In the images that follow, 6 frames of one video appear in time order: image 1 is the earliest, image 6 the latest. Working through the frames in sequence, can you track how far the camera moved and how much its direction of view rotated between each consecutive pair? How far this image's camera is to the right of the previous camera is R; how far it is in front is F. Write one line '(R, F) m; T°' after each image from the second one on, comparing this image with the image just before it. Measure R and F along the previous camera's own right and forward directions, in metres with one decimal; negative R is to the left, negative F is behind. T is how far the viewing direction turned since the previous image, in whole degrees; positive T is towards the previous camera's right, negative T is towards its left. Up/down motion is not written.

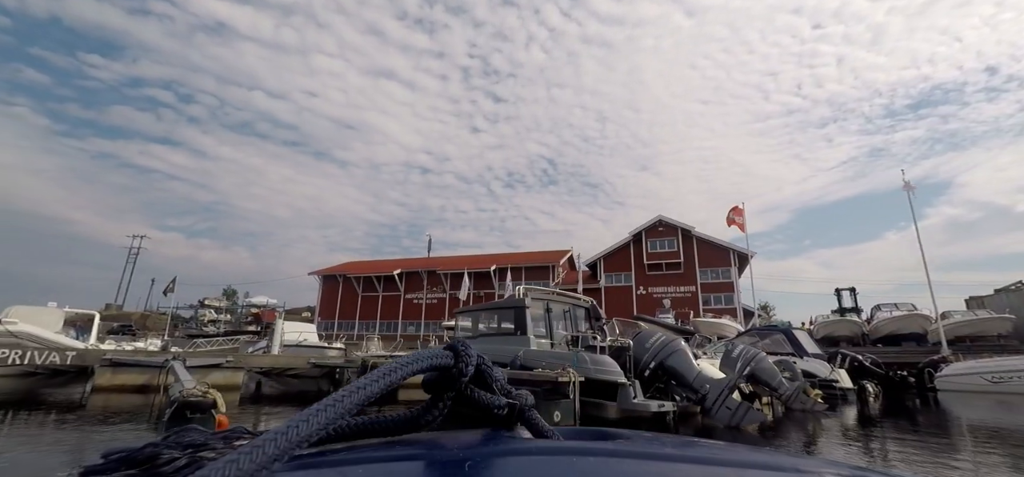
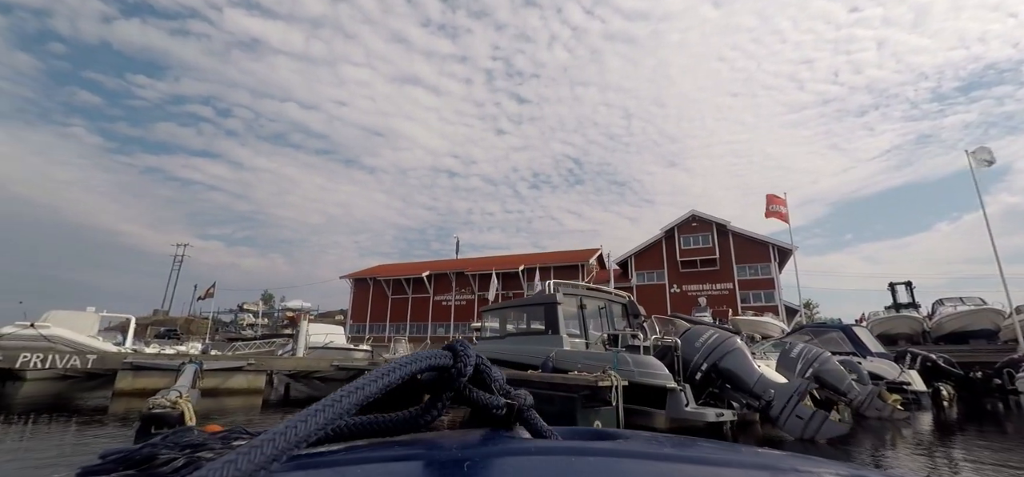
(0.0, +0.3) m; -4°
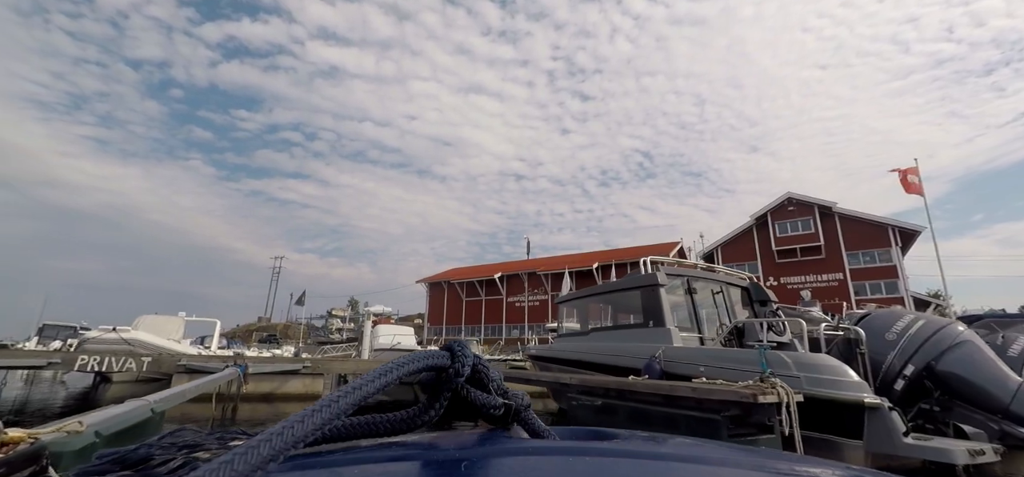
(-0.1, +0.8) m; -9°
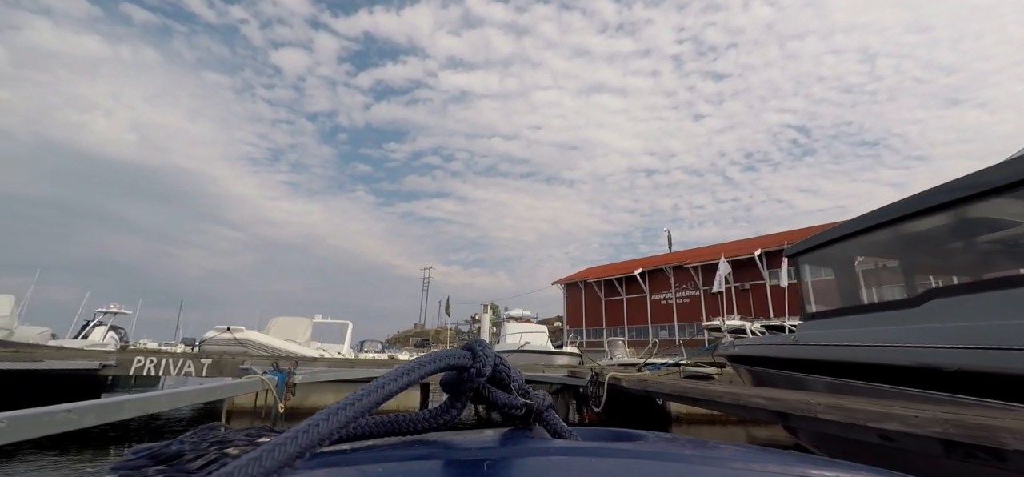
(-0.2, +1.6) m; -17°
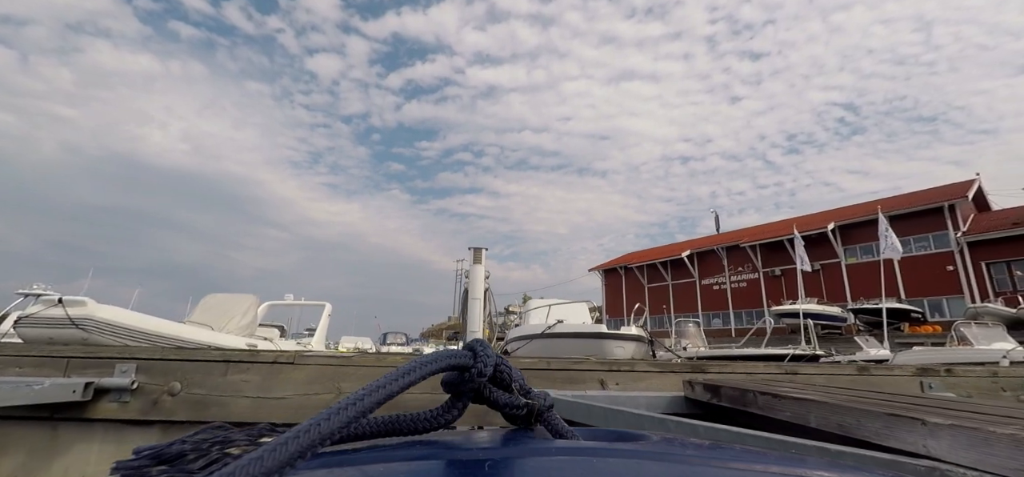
(+0.1, +2.4) m; -4°
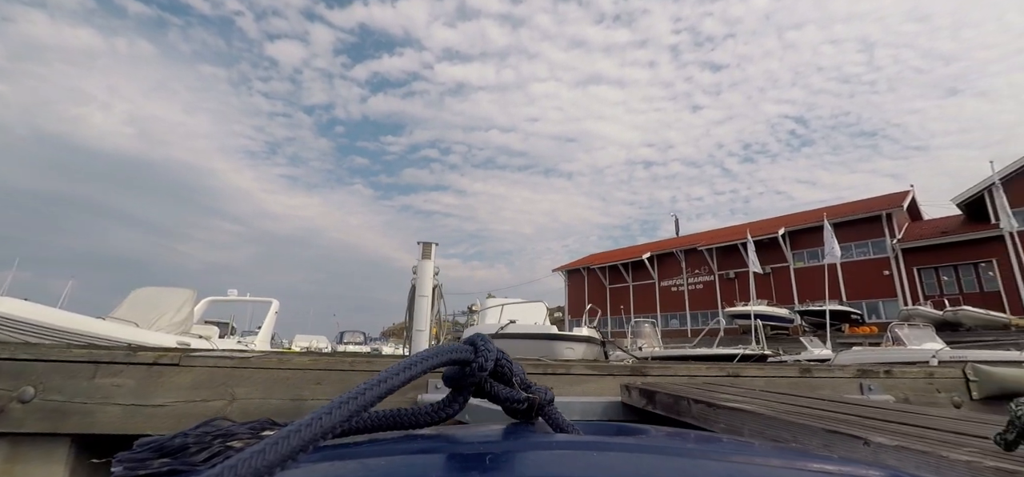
(+0.1, +0.1) m; +4°
